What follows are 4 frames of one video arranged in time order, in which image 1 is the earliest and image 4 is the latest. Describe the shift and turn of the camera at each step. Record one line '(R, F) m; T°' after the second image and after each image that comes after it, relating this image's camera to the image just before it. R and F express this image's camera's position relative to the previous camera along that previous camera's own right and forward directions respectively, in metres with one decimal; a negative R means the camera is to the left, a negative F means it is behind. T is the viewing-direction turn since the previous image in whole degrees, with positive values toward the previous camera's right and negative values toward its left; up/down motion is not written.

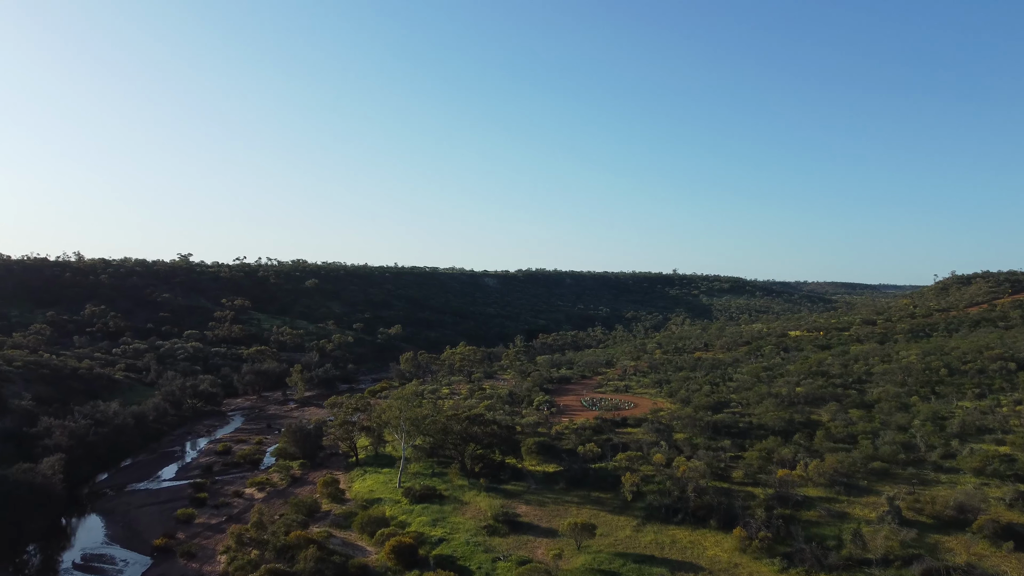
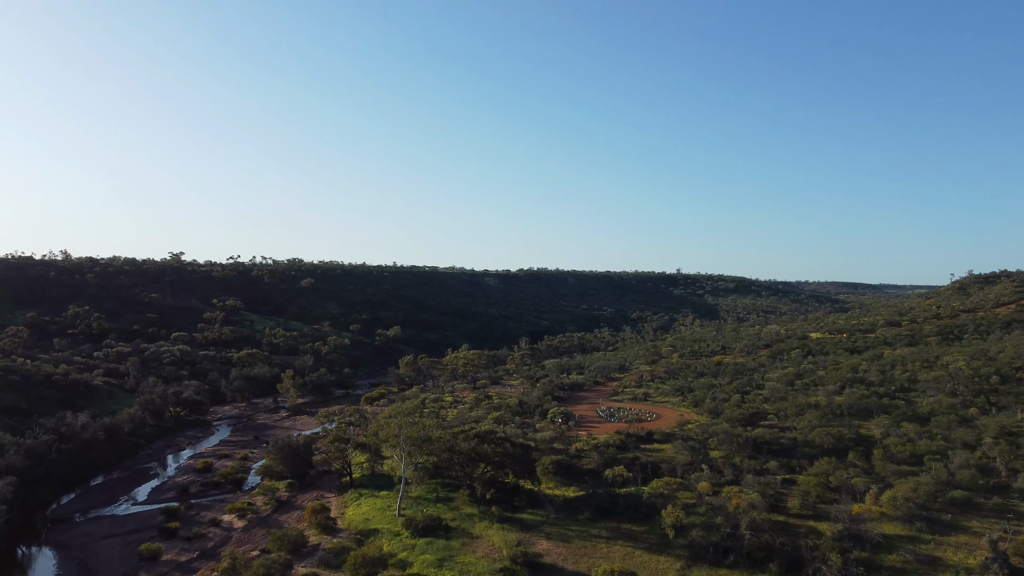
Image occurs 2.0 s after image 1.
(-1.1, +4.5) m; 0°
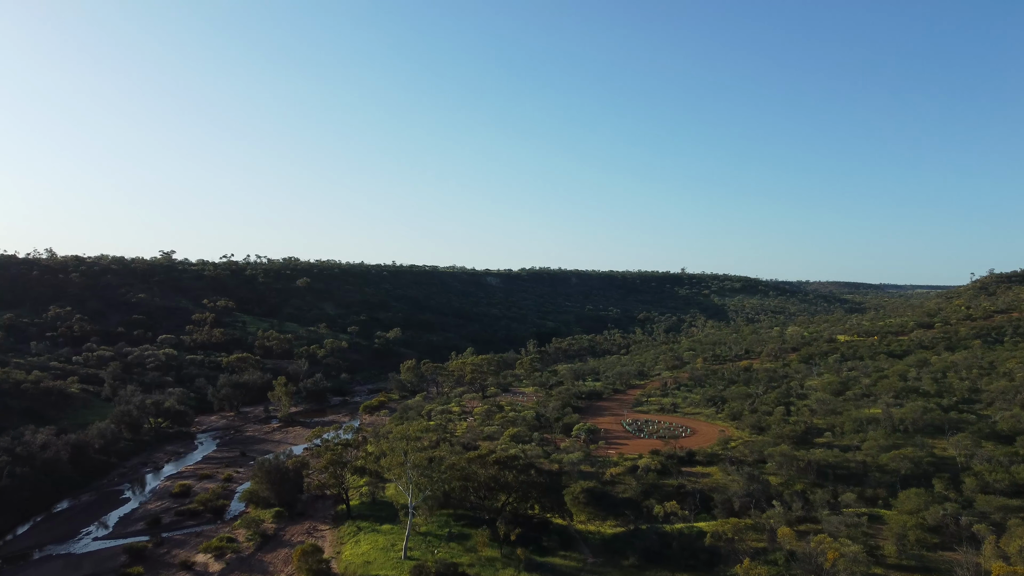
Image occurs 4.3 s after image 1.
(-1.5, +4.9) m; 0°
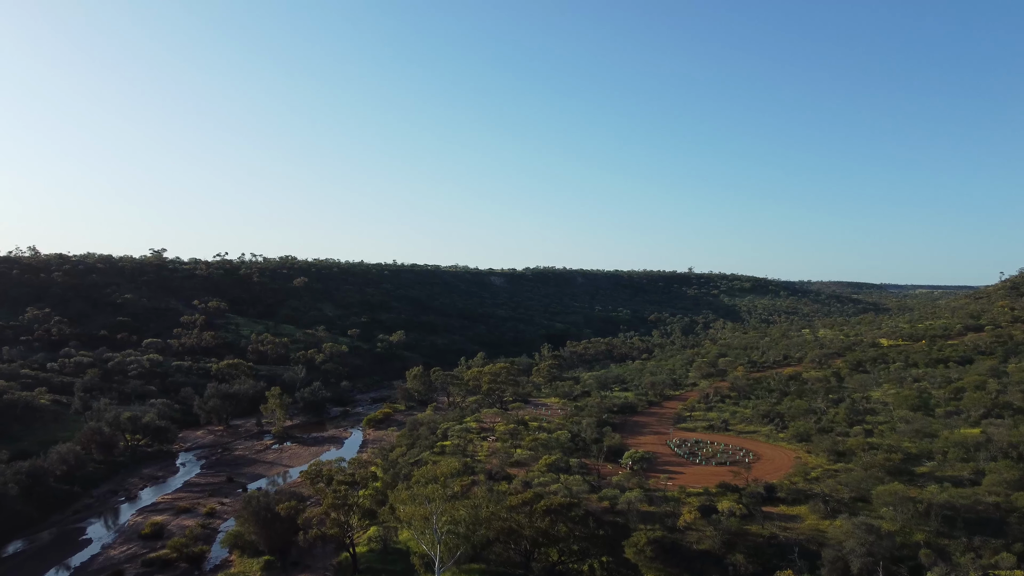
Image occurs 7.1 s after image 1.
(-2.3, +6.0) m; 0°
